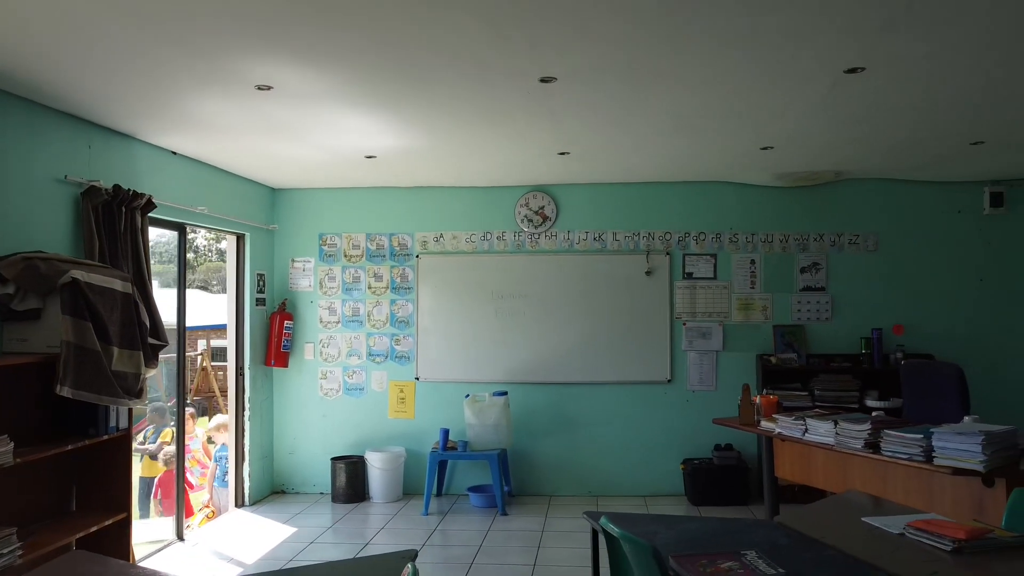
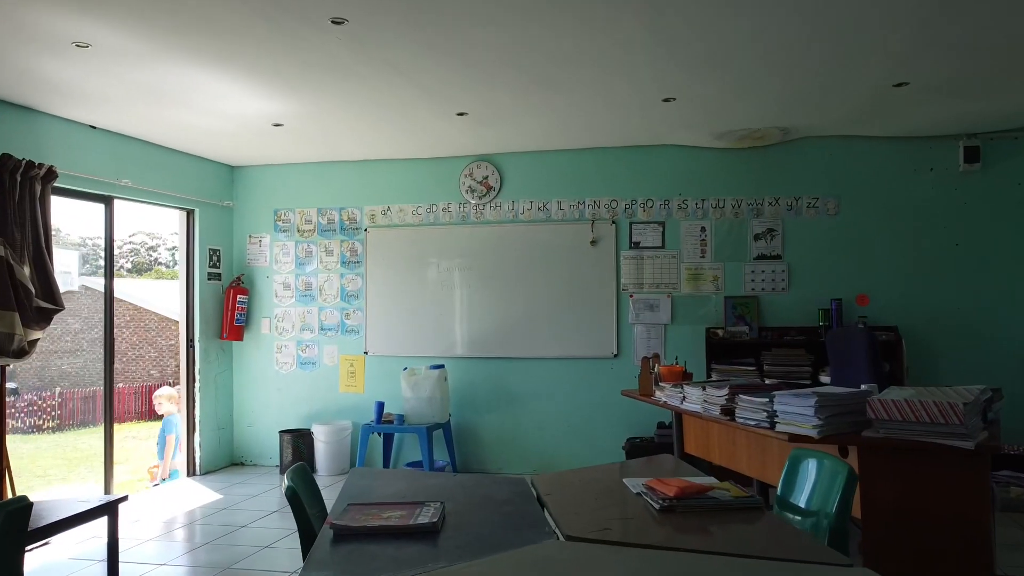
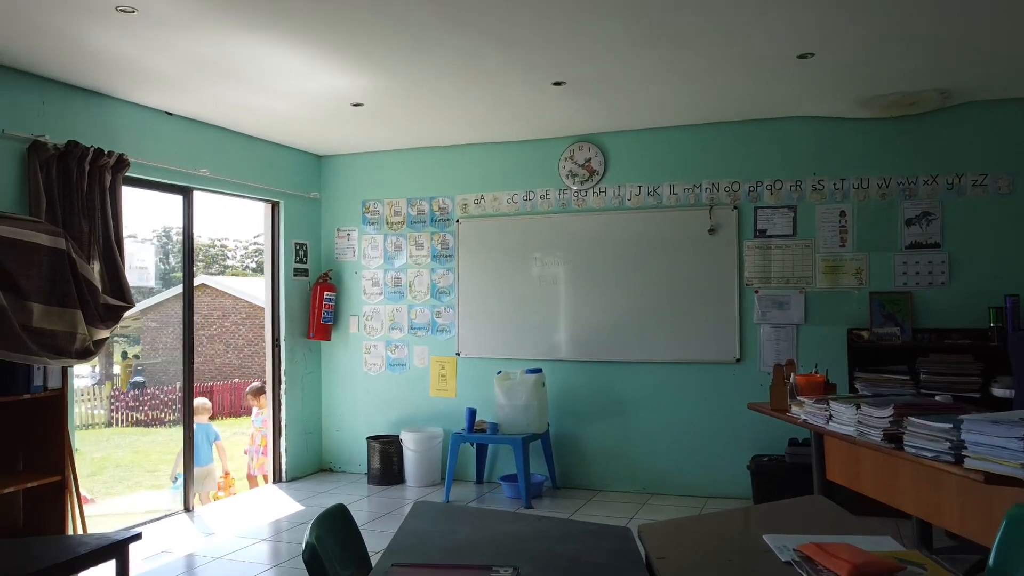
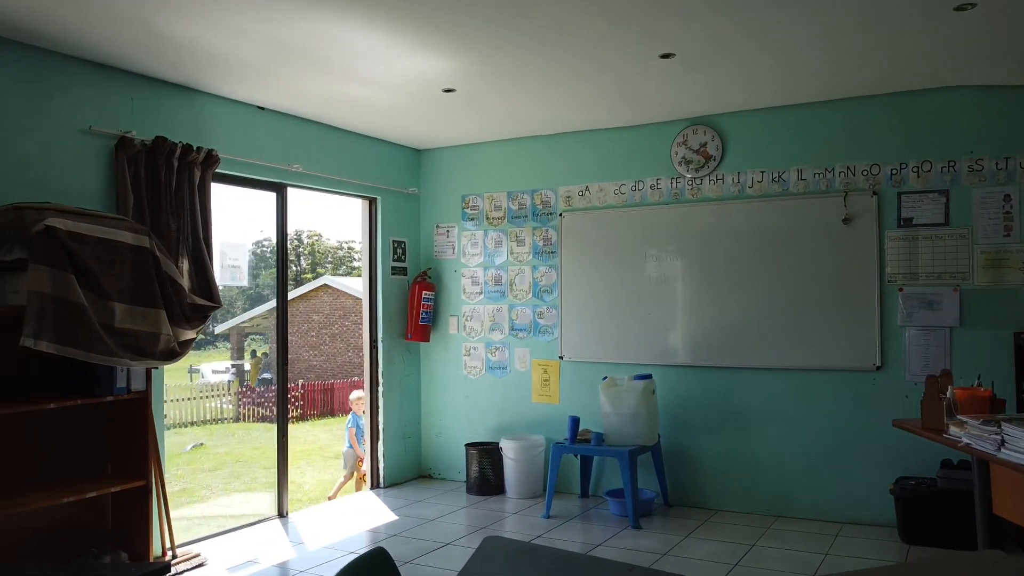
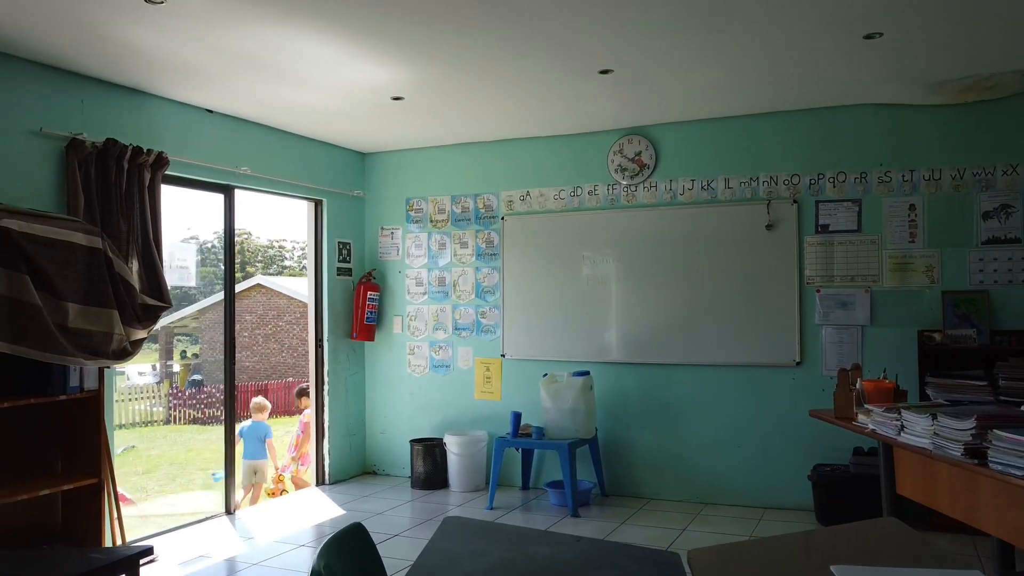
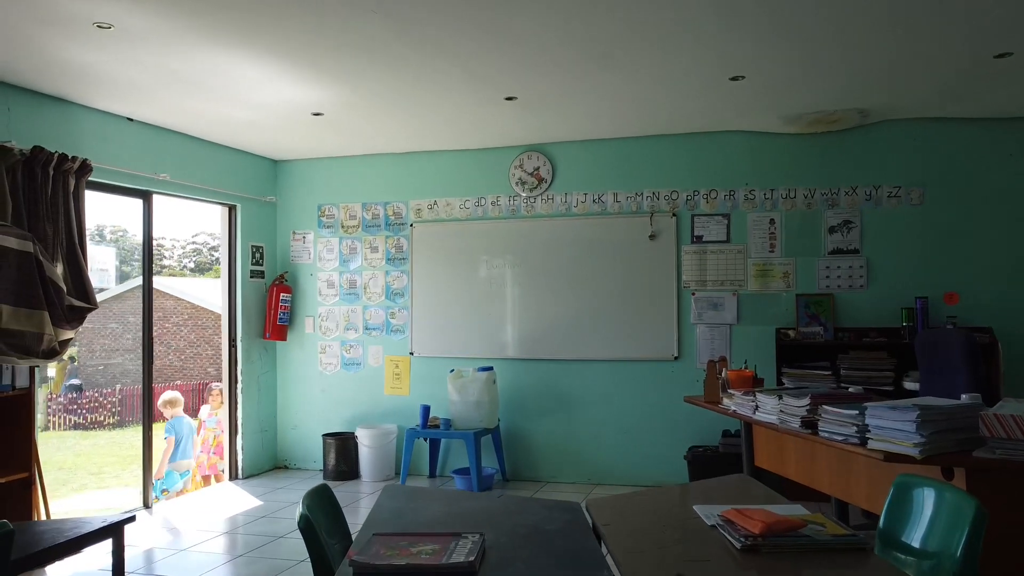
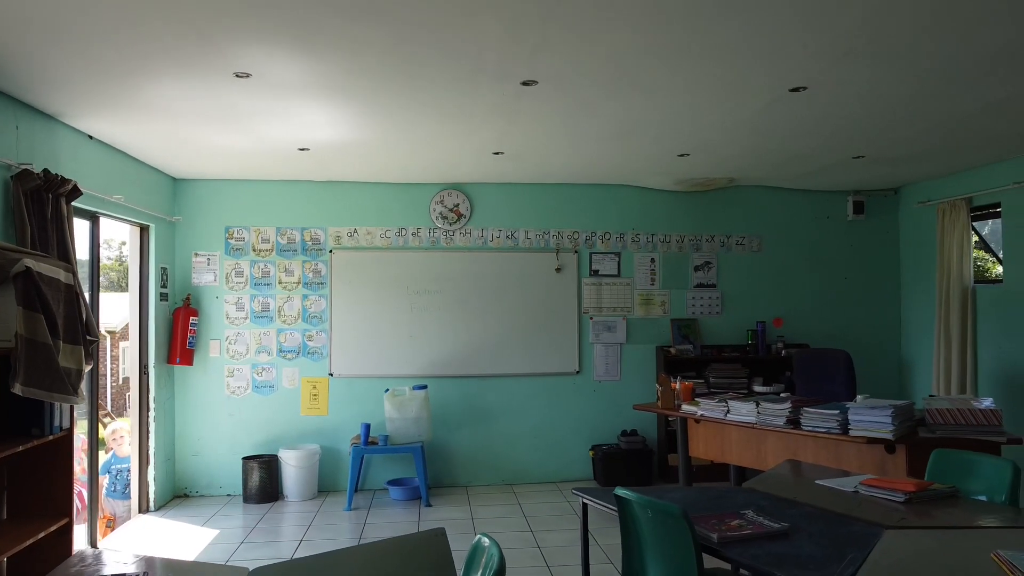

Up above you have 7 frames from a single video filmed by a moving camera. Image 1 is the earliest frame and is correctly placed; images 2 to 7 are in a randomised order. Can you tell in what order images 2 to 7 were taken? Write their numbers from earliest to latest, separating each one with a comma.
7, 2, 6, 3, 5, 4
